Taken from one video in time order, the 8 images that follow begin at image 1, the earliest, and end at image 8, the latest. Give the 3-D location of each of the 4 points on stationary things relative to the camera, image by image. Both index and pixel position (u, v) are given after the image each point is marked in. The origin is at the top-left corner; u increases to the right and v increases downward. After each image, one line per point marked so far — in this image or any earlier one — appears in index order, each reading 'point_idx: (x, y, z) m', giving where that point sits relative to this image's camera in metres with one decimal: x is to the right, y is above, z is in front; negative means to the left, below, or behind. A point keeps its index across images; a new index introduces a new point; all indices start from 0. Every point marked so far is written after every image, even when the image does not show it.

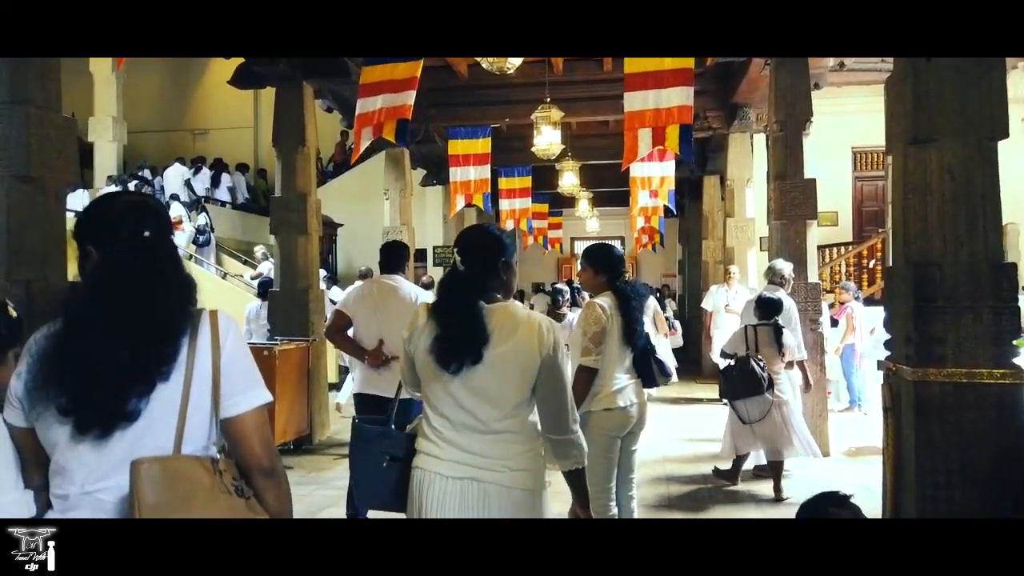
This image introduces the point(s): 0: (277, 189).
0: (-2.0, +0.8, +6.4) m
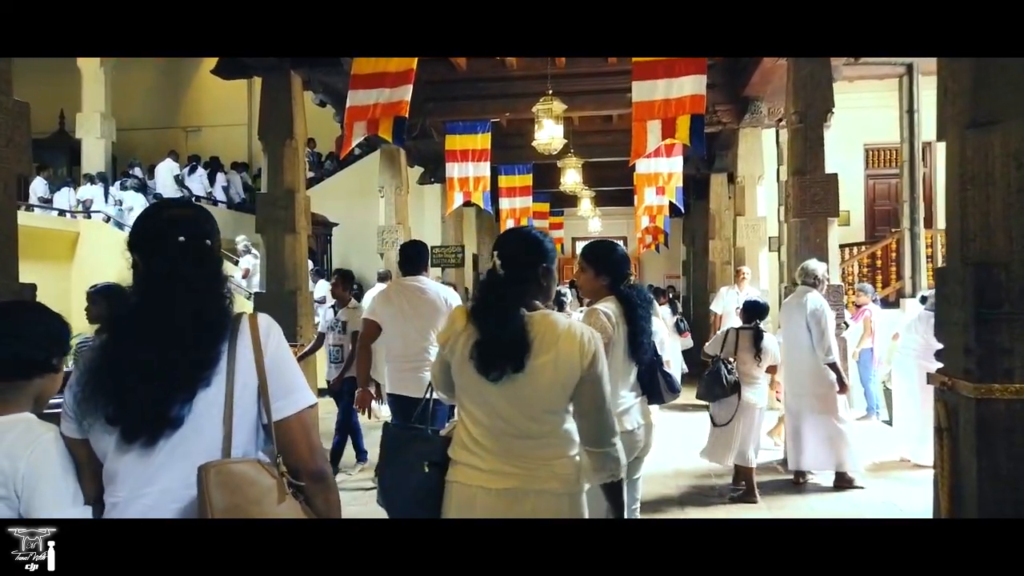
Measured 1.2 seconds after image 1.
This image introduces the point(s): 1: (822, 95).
0: (-2.0, +0.8, +6.0) m
1: (+2.2, +1.3, +5.3) m
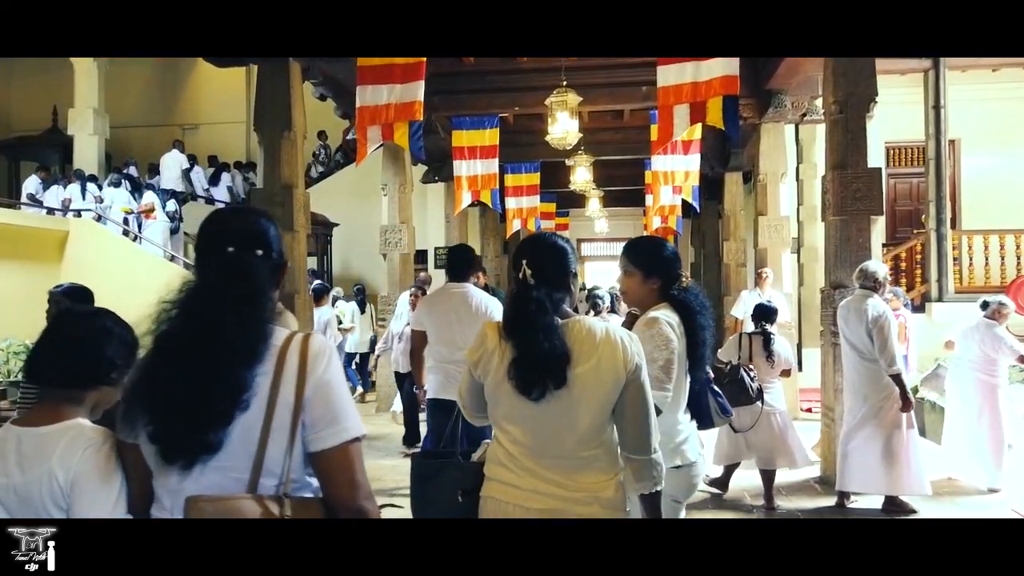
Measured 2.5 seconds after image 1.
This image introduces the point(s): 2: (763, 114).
0: (-1.8, +0.8, +5.6) m
1: (+2.3, +1.3, +4.9) m
2: (+2.5, +1.7, +7.7) m
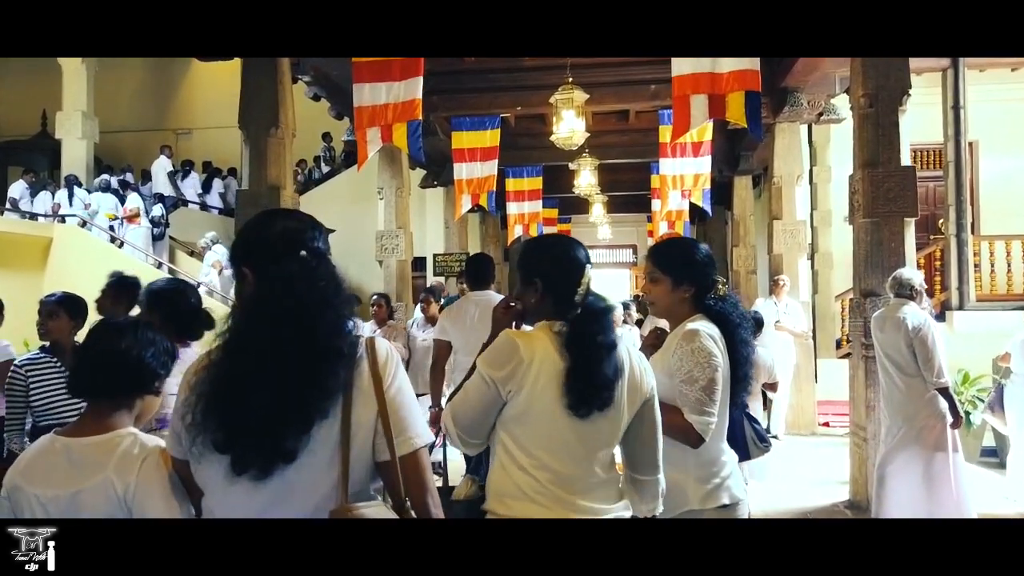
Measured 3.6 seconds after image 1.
0: (-1.8, +0.7, +5.2) m
1: (+2.3, +1.3, +4.6) m
2: (+2.6, +1.7, +7.3) m
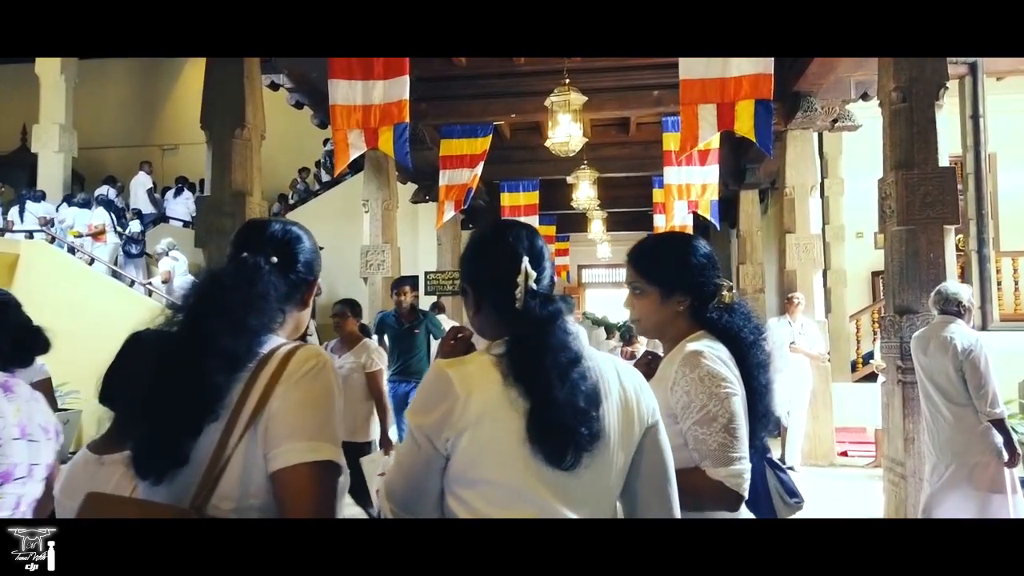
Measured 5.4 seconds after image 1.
0: (-1.9, +0.6, +4.7) m
1: (+2.2, +1.2, +4.1) m
2: (+2.5, +1.5, +6.9) m
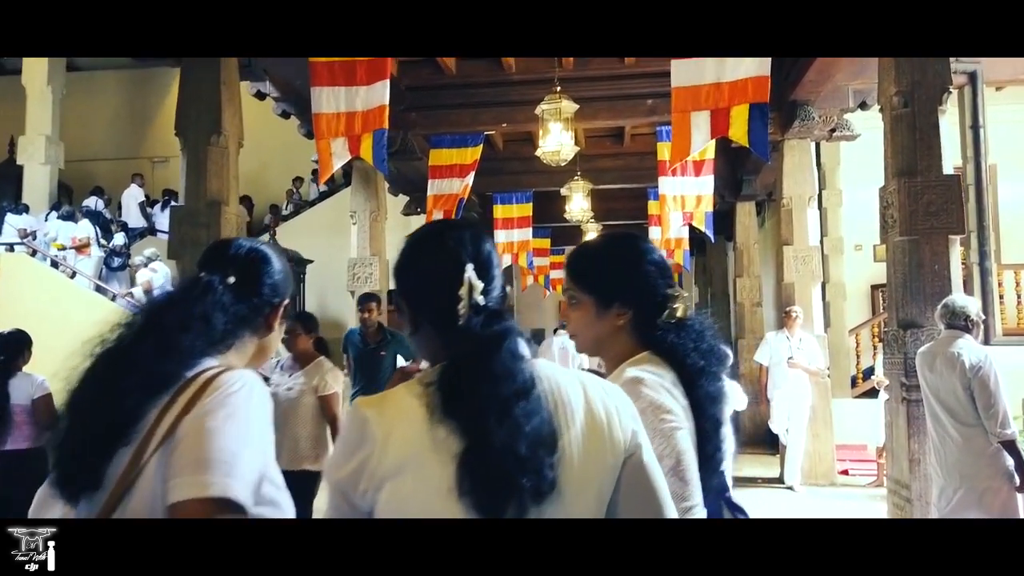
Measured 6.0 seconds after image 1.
0: (-2.0, +0.6, +4.5) m
1: (+2.2, +1.1, +3.9) m
2: (+2.4, +1.4, +6.7) m
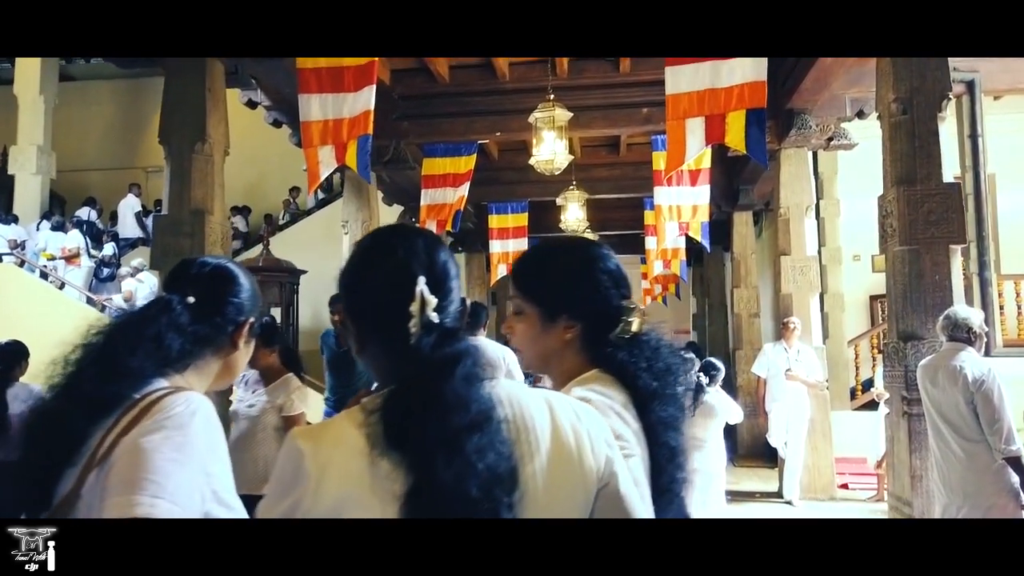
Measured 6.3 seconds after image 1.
0: (-2.0, +0.5, +4.4) m
1: (+2.1, +1.1, +3.8) m
2: (+2.4, +1.3, +6.6) m
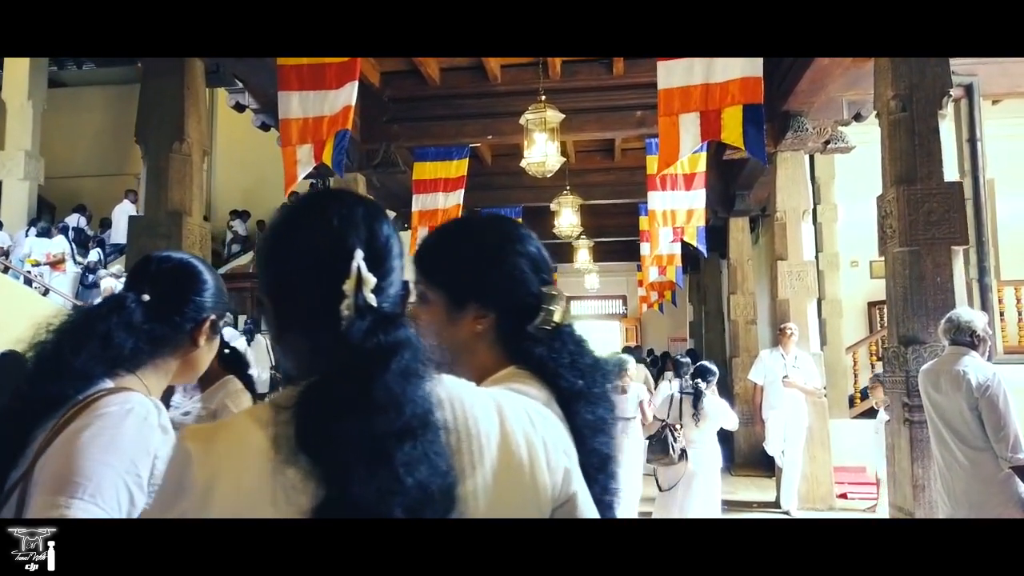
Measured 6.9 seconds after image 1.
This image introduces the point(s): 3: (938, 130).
0: (-2.1, +0.5, +4.3) m
1: (+2.0, +1.1, +3.7) m
2: (+2.3, +1.2, +6.5) m
3: (+2.0, +0.8, +3.7) m
